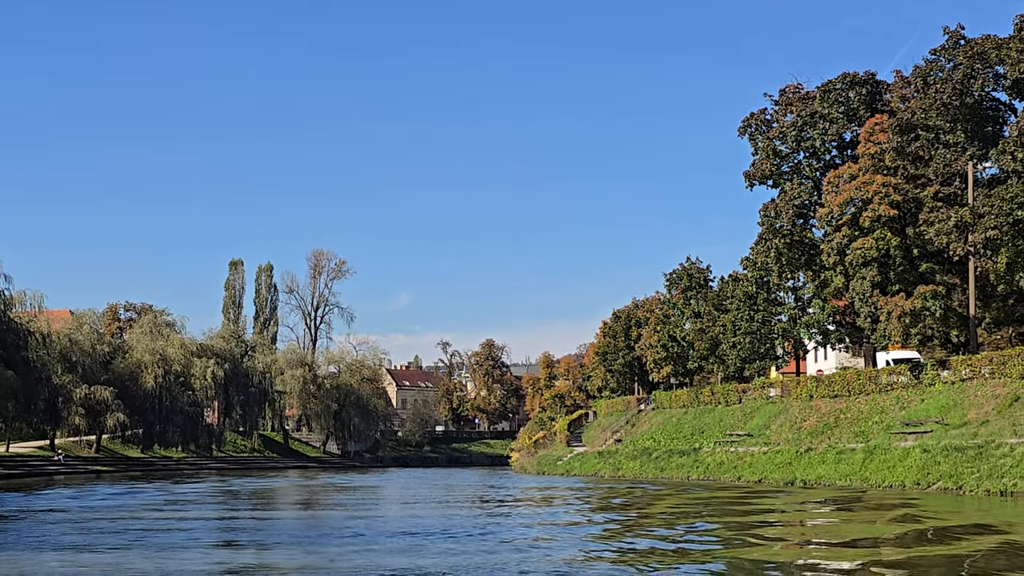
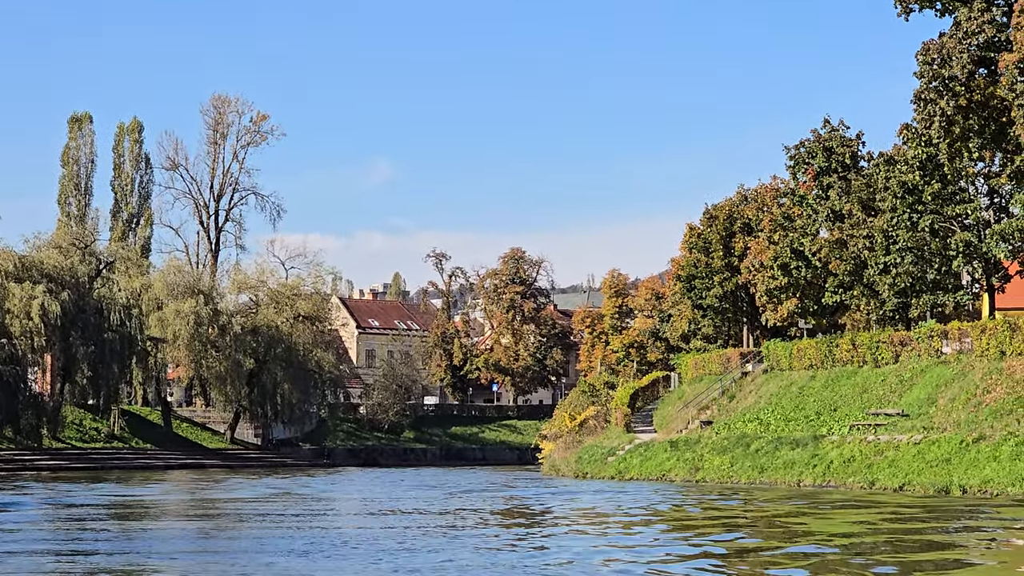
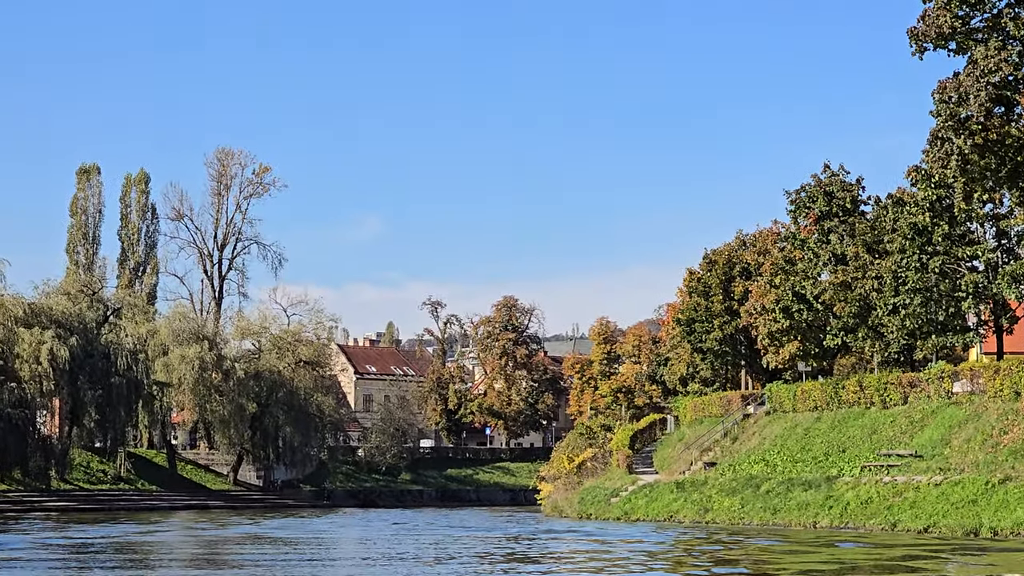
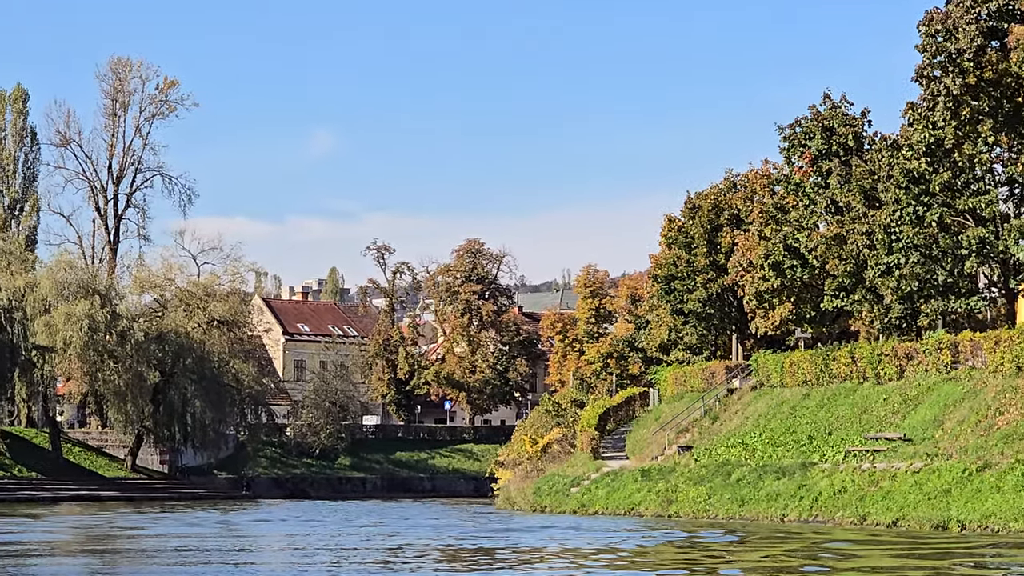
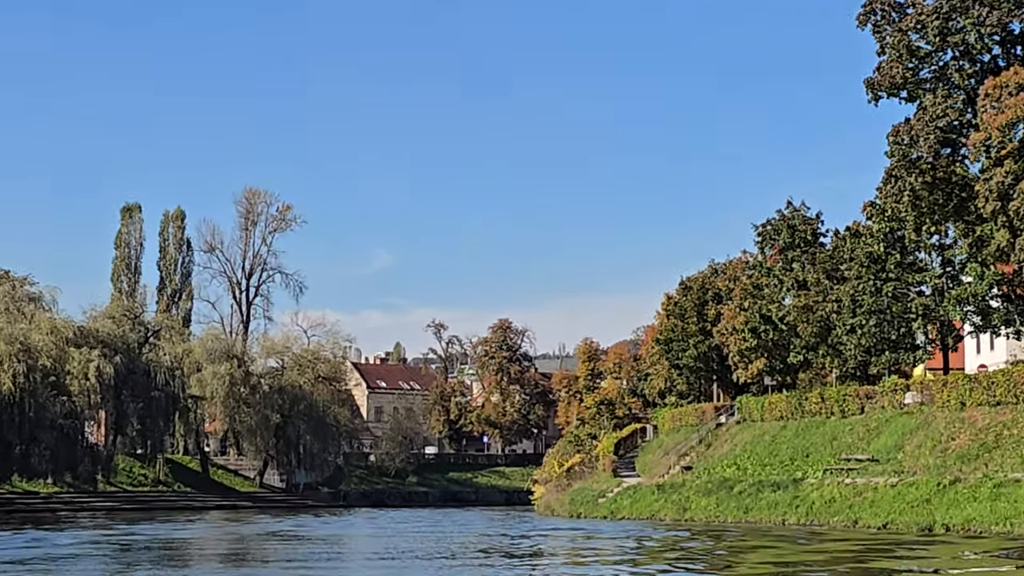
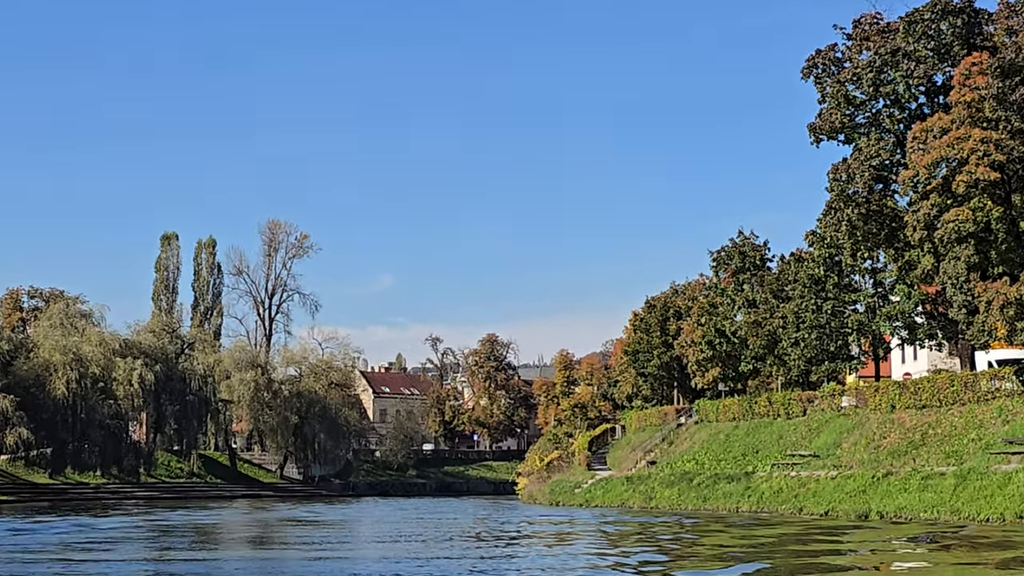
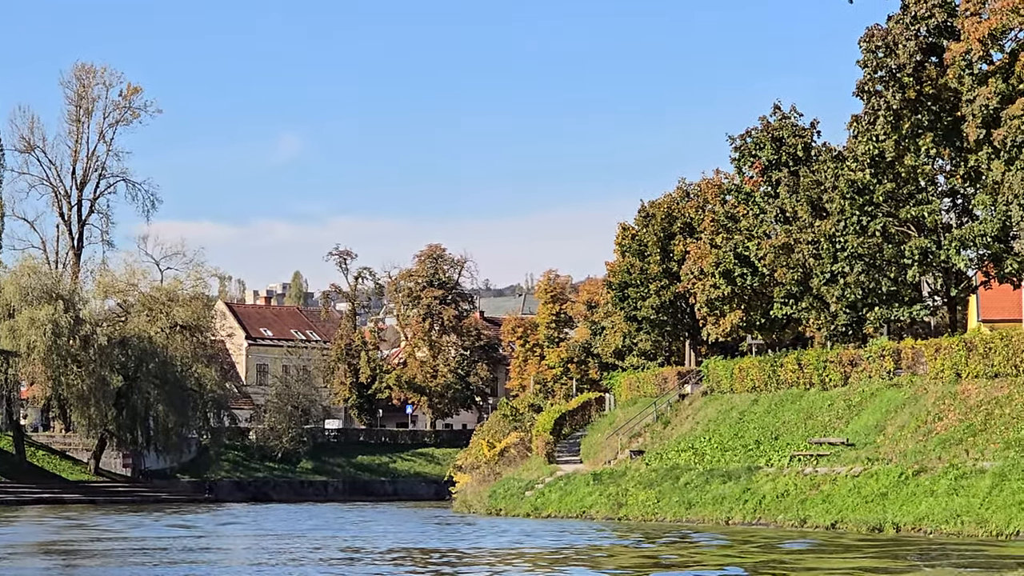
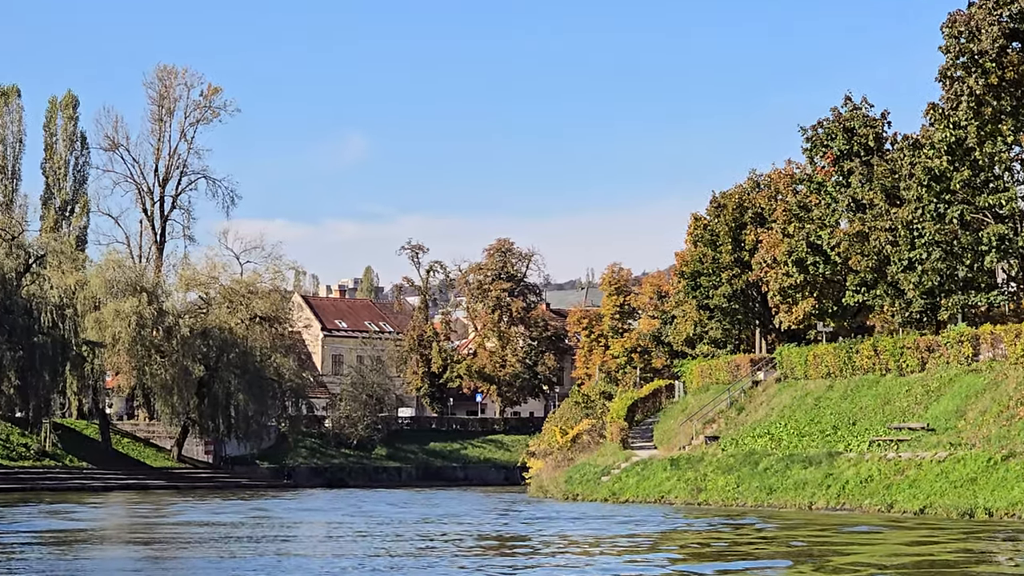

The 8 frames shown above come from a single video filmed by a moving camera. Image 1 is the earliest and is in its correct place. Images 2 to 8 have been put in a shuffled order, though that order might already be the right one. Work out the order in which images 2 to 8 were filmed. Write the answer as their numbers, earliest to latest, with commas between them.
6, 5, 3, 2, 8, 4, 7
